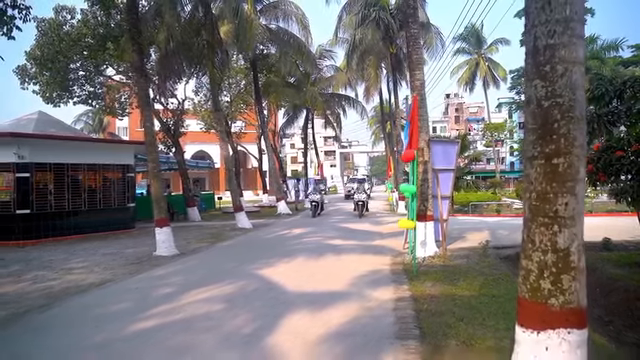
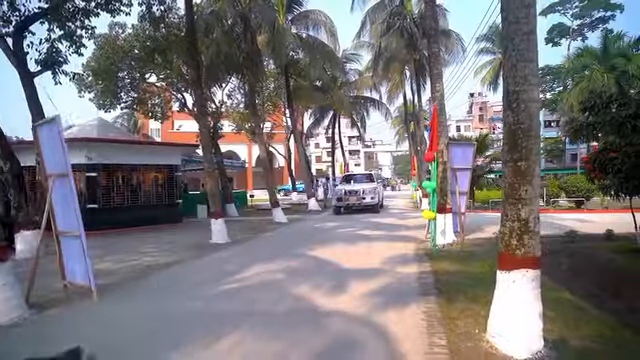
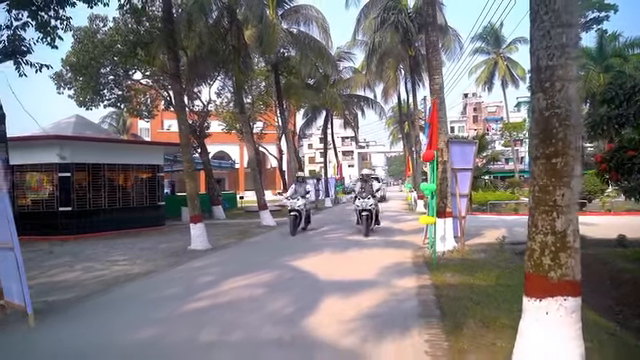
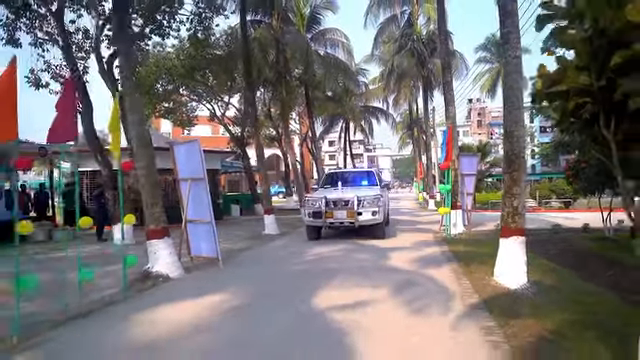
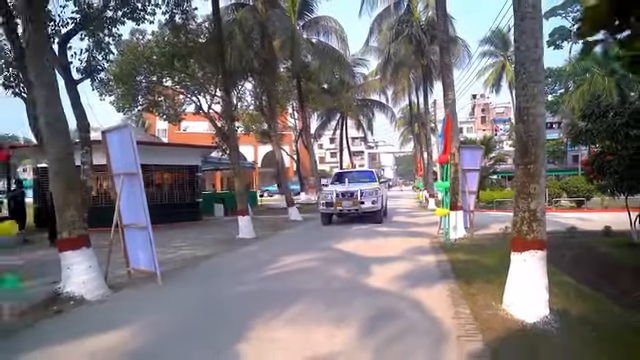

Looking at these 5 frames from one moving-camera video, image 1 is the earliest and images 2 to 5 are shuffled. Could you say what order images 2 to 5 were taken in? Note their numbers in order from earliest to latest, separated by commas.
3, 2, 5, 4
